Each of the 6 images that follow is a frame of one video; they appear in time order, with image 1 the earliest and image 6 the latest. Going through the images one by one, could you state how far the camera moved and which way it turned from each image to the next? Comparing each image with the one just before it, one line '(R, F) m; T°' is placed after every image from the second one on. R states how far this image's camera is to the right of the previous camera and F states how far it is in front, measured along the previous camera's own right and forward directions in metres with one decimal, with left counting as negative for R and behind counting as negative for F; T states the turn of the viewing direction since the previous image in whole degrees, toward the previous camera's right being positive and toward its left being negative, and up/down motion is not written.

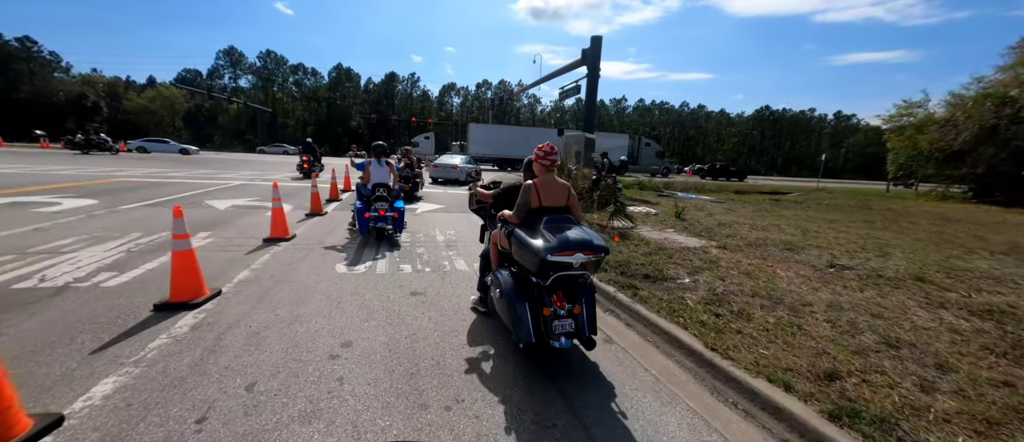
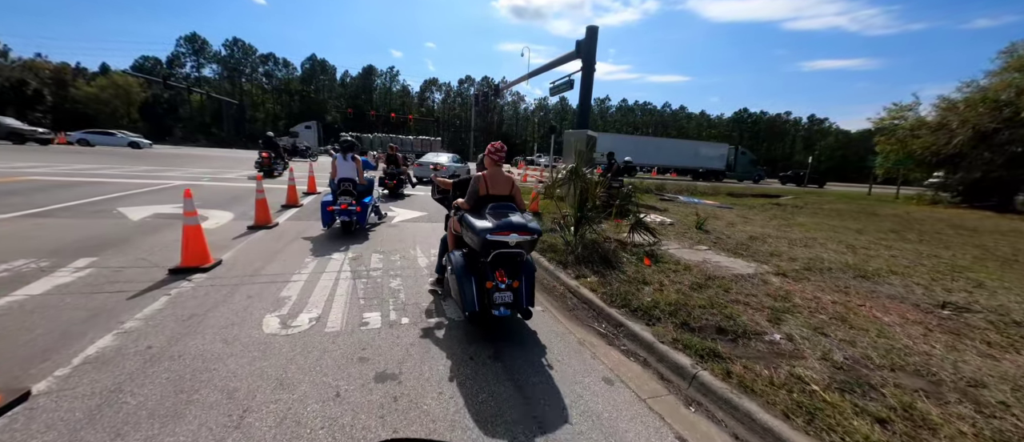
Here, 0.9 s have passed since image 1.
(-0.3, +1.5) m; +3°
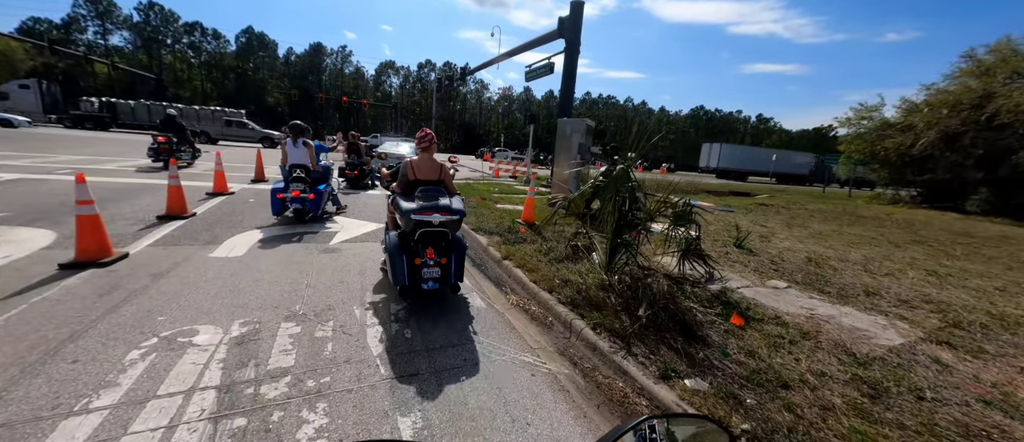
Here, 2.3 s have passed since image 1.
(-0.5, +2.3) m; +6°
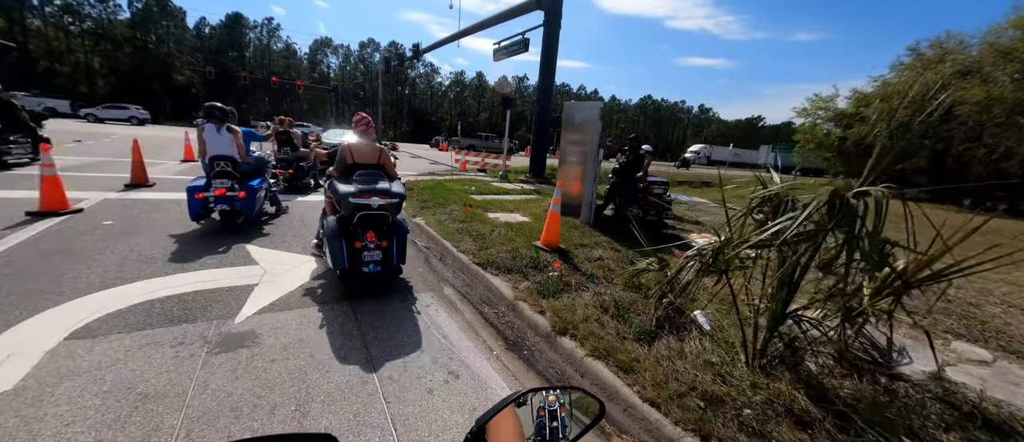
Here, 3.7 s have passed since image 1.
(-0.9, +2.2) m; +8°
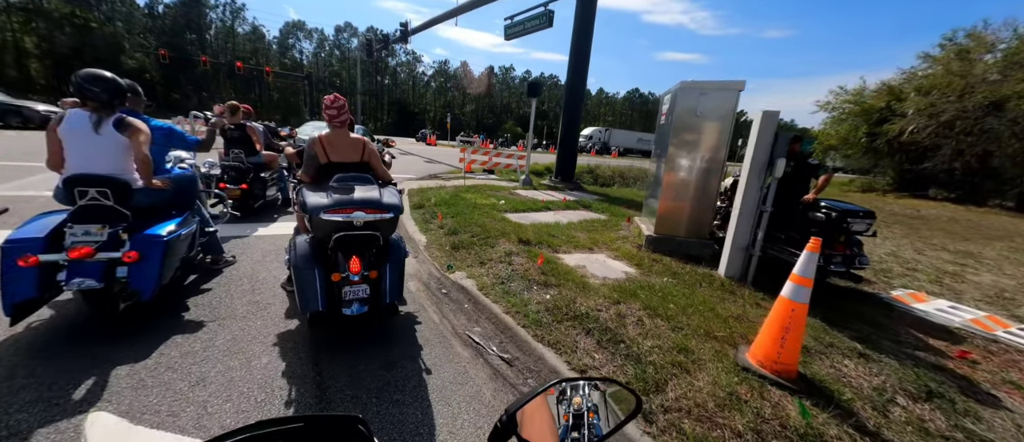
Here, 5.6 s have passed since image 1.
(-1.4, +2.7) m; +3°
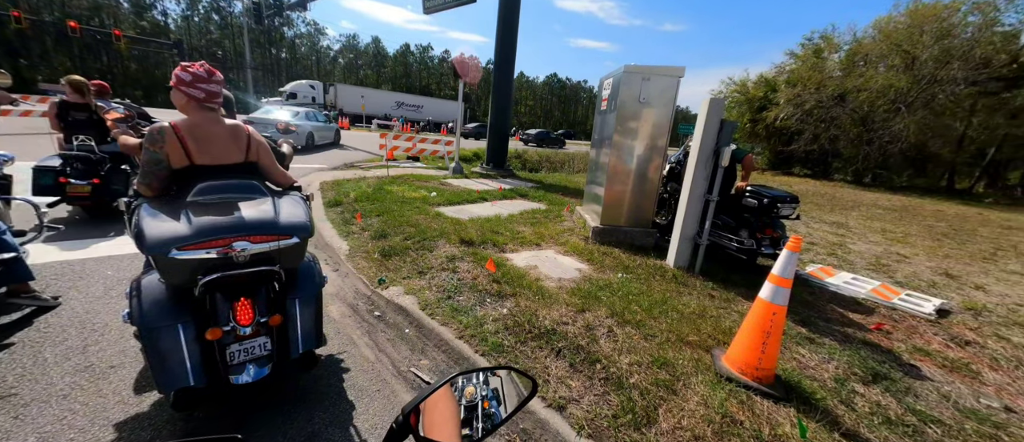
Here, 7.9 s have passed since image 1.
(-0.2, +0.5) m; +12°
